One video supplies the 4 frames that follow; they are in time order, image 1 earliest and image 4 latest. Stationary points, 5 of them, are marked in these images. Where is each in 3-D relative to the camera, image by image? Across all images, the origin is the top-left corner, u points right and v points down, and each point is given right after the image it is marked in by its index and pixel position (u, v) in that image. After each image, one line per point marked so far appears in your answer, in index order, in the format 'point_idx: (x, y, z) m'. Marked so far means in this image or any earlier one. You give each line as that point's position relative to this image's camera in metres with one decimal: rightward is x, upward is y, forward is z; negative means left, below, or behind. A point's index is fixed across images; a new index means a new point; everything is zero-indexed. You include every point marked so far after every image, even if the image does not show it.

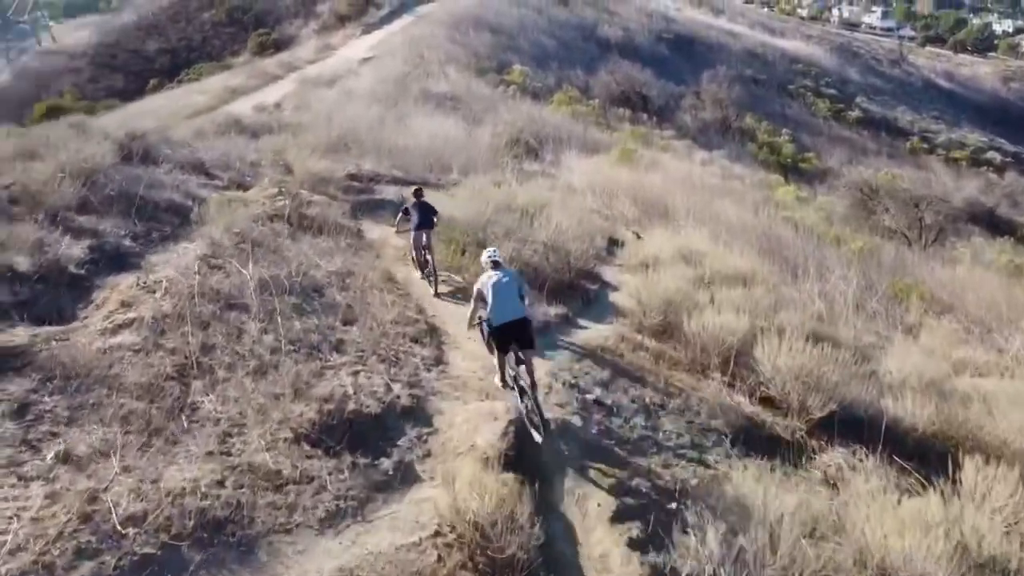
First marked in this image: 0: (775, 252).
0: (+3.6, +0.5, +11.1) m
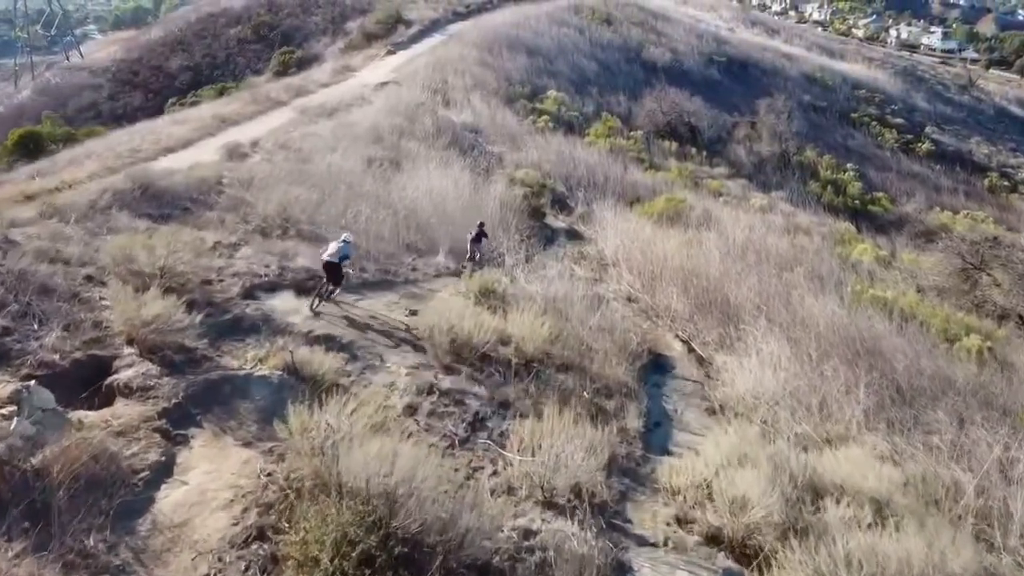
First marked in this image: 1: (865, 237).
0: (+3.6, -0.8, +7.9) m
1: (+8.7, +1.3, +19.9) m
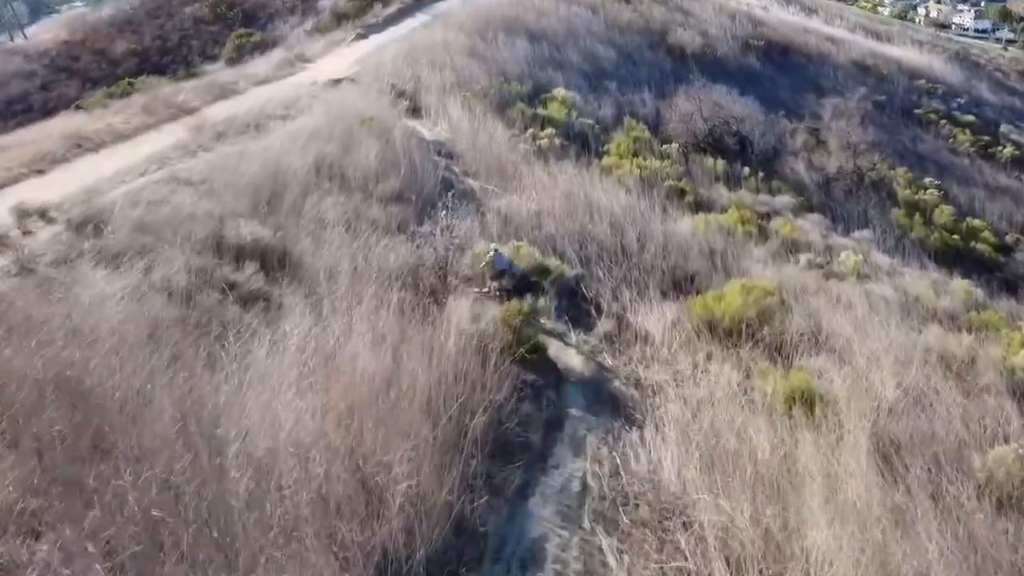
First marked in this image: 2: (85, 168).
0: (+3.3, -2.8, +1.9) m
1: (+8.5, -0.4, +13.9) m
2: (-5.6, +1.5, +10.6) m
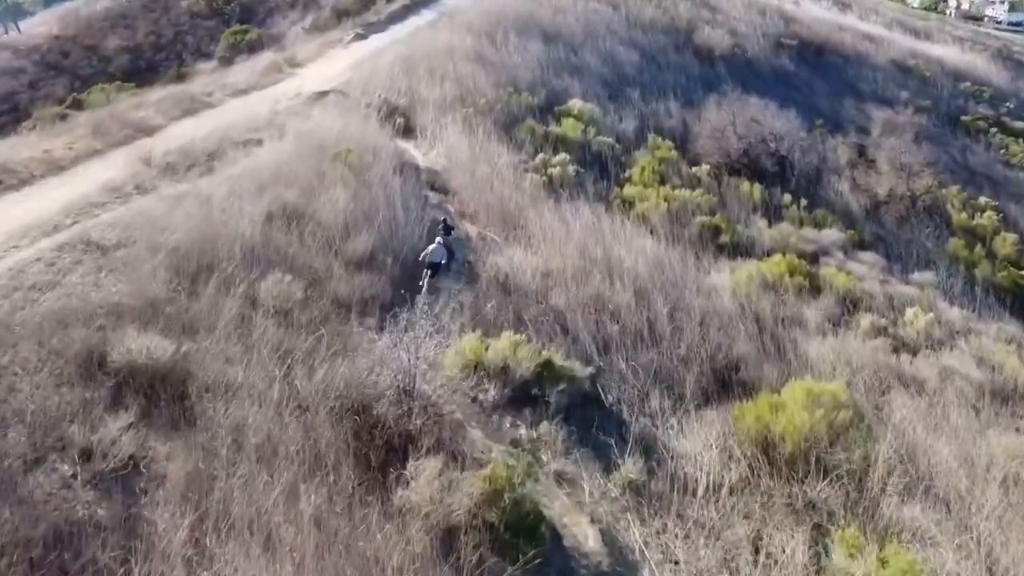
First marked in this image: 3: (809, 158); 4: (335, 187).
0: (+3.1, -3.9, -0.3) m
1: (+8.5, -1.4, +11.6) m
2: (-5.6, +0.7, +8.5) m
3: (+7.0, +3.0, +19.2) m
4: (-2.1, +1.1, +9.8) m
